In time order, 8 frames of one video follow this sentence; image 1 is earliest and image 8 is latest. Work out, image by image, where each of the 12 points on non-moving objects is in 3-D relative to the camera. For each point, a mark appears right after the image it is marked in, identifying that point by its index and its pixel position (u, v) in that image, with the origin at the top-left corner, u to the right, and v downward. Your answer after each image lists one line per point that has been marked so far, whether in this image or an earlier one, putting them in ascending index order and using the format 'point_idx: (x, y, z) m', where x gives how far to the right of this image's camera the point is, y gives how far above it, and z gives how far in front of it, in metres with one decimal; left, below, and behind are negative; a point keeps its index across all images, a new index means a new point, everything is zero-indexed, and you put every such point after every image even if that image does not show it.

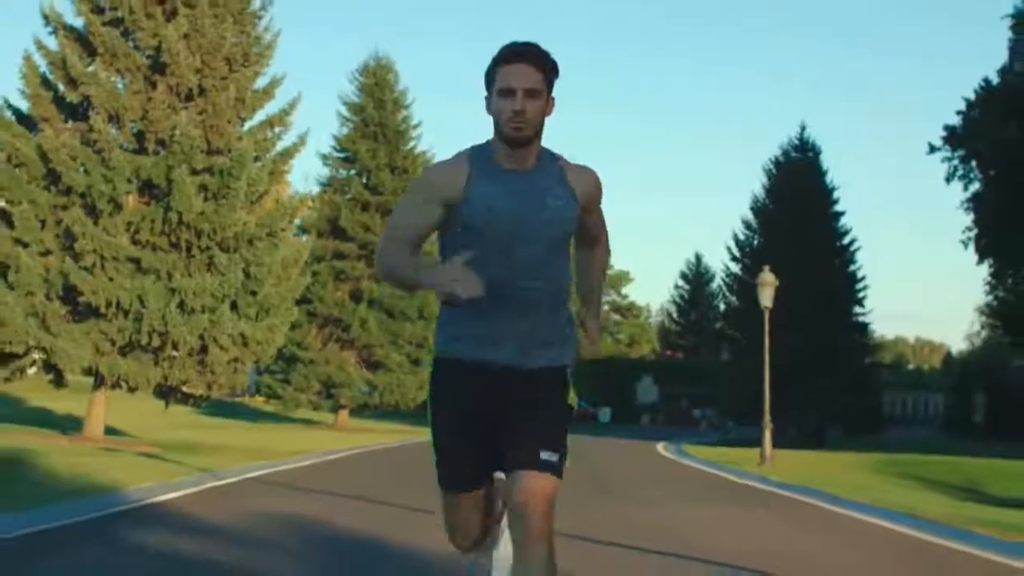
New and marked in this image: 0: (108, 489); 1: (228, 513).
0: (-4.6, -2.3, +16.6) m
1: (-2.8, -2.3, +14.9) m
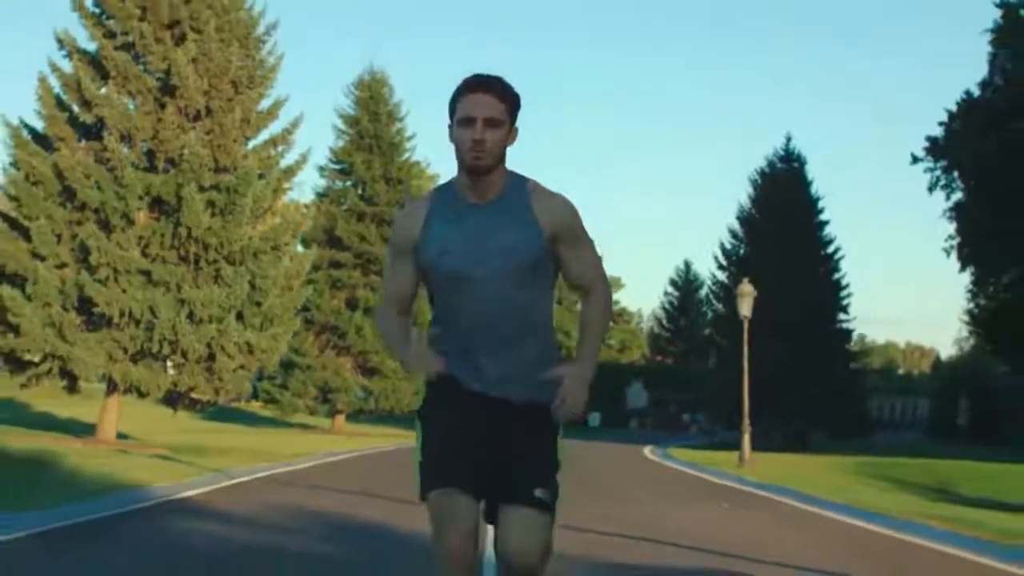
0: (-4.7, -2.5, +18.0) m
1: (-2.9, -2.4, +16.3) m
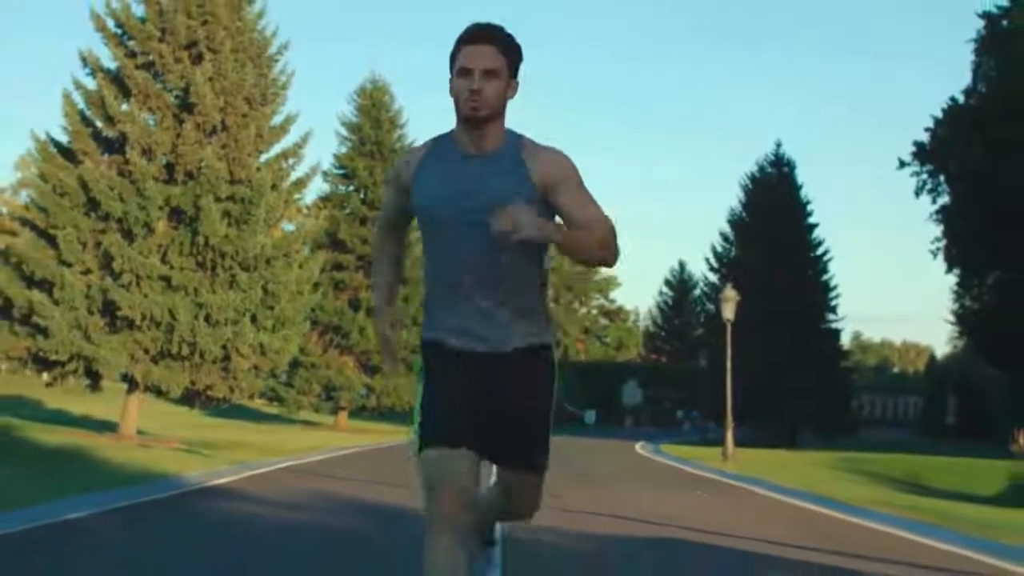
0: (-4.7, -2.6, +19.8) m
1: (-2.9, -2.6, +18.1) m
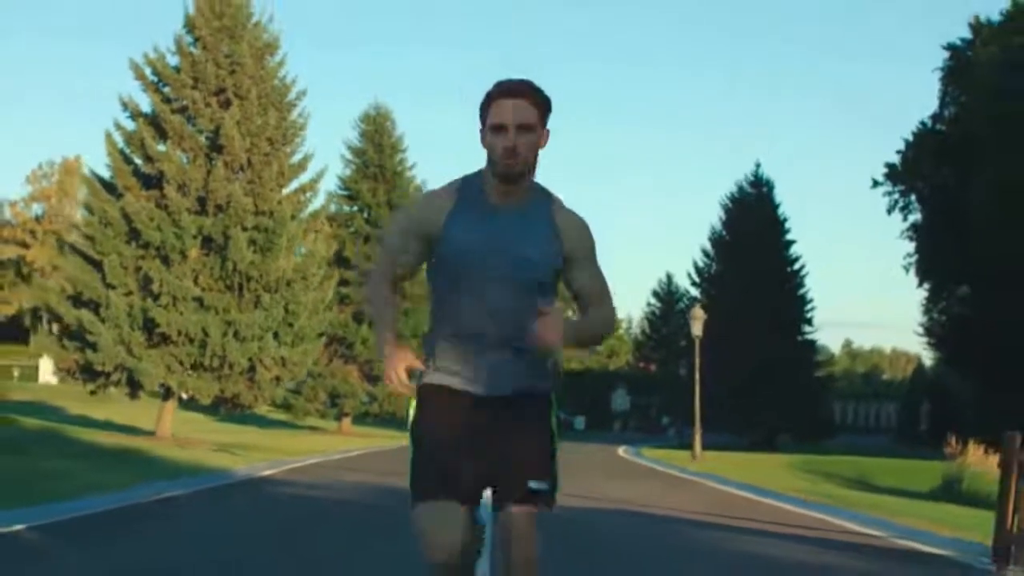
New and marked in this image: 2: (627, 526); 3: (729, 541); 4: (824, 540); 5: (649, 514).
0: (-4.9, -3.0, +23.7) m
1: (-3.1, -3.0, +22.0) m
2: (+1.4, -2.8, +17.1) m
3: (+2.4, -2.7, +15.5) m
4: (+3.4, -2.7, +15.5) m
5: (+1.8, -3.0, +19.2) m
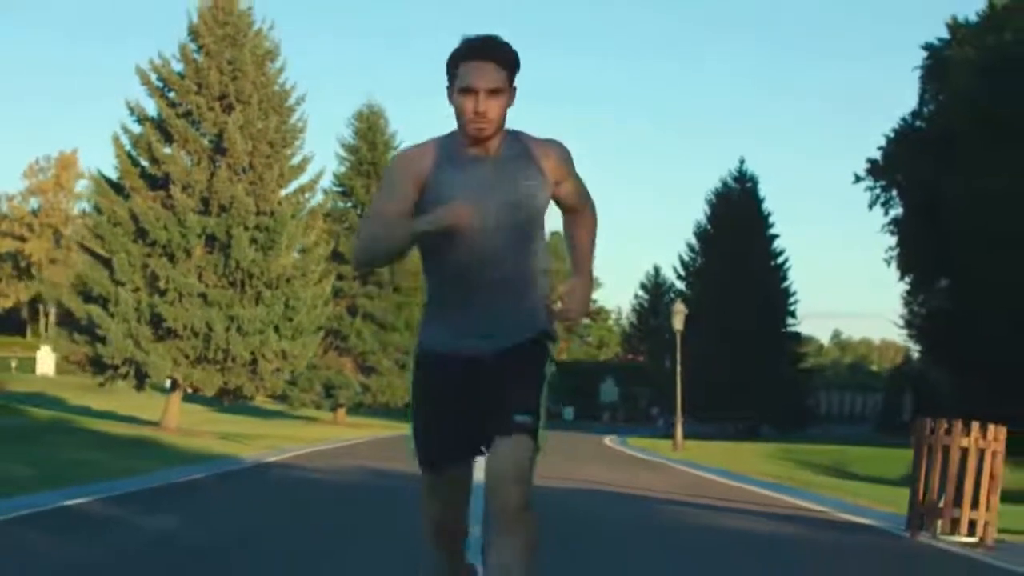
0: (-5.0, -3.0, +25.3) m
1: (-3.2, -3.0, +23.6) m
2: (+1.2, -2.8, +18.8) m
3: (+2.2, -2.7, +17.2) m
4: (+3.2, -2.7, +17.2) m
5: (+1.7, -3.0, +20.9) m
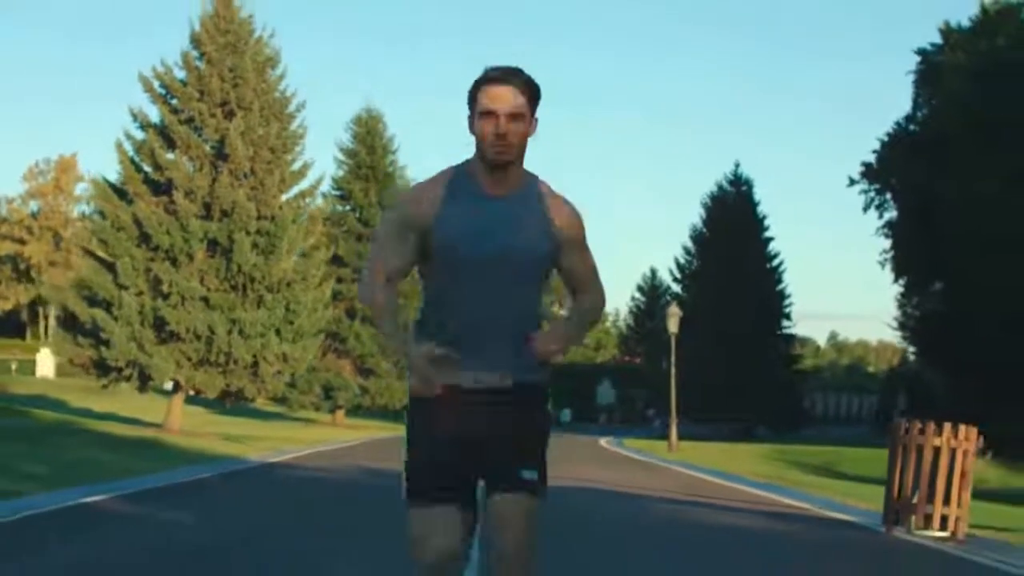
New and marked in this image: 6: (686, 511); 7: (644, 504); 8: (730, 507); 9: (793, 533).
0: (-5.1, -3.1, +25.9) m
1: (-3.3, -3.0, +24.2) m
2: (+1.2, -2.9, +19.4) m
3: (+2.2, -2.8, +17.8) m
4: (+3.2, -2.8, +17.8) m
5: (+1.6, -3.1, +21.5) m
6: (+2.2, -2.8, +18.2) m
7: (+1.7, -2.9, +18.9) m
8: (+2.9, -2.9, +18.8) m
9: (+3.0, -2.6, +15.3) m
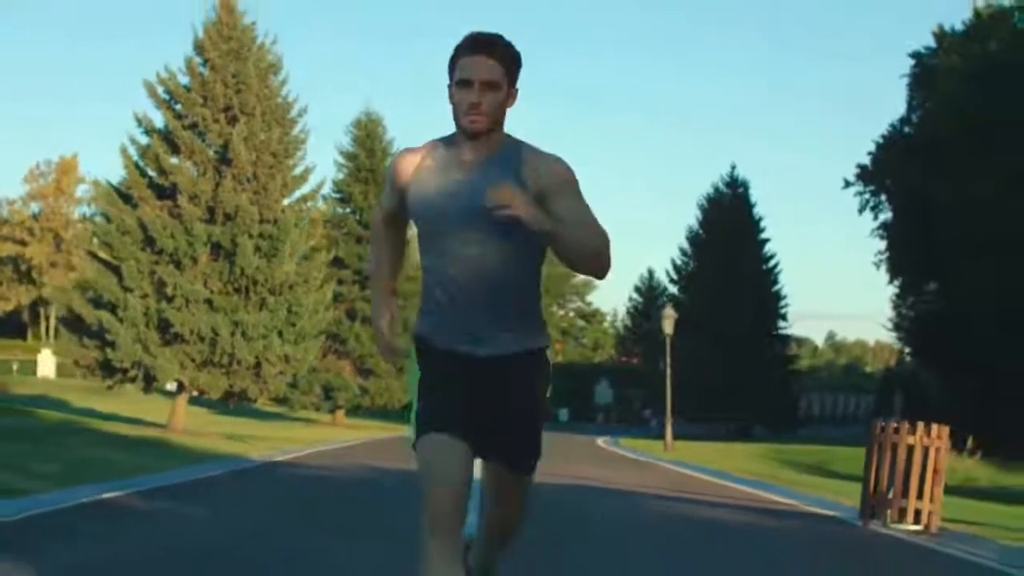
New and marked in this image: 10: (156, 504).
0: (-5.1, -3.1, +26.5) m
1: (-3.3, -3.1, +24.9) m
2: (+1.2, -2.9, +20.1) m
3: (+2.2, -2.8, +18.4) m
4: (+3.2, -2.8, +18.5) m
5: (+1.6, -3.1, +22.2) m
6: (+2.2, -2.9, +18.8) m
7: (+1.7, -2.9, +19.5) m
8: (+2.8, -2.9, +19.5) m
9: (+3.0, -2.7, +15.9) m
10: (-5.0, -3.0, +19.6) m
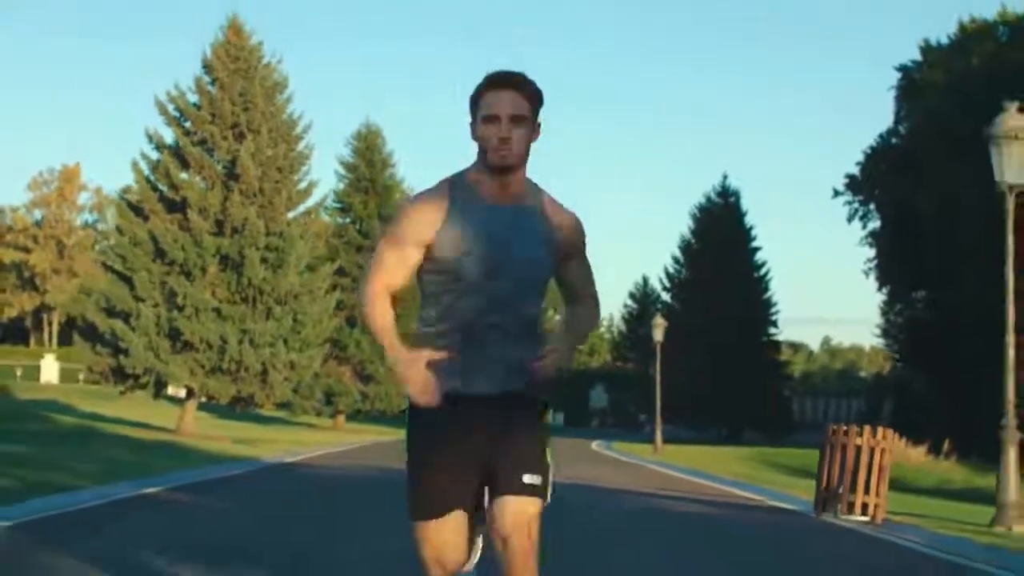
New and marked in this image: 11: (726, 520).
0: (-5.2, -3.4, +28.1) m
1: (-3.4, -3.3, +26.4) m
2: (+1.1, -3.1, +21.6) m
3: (+2.1, -3.0, +20.0) m
4: (+3.1, -3.0, +20.1) m
5: (+1.5, -3.3, +23.7) m
6: (+2.1, -3.1, +20.4) m
7: (+1.6, -3.1, +21.1) m
8: (+2.8, -3.1, +21.0) m
9: (+2.9, -2.9, +17.5) m
10: (-5.0, -3.2, +21.2) m
11: (+2.7, -2.9, +18.4) m
